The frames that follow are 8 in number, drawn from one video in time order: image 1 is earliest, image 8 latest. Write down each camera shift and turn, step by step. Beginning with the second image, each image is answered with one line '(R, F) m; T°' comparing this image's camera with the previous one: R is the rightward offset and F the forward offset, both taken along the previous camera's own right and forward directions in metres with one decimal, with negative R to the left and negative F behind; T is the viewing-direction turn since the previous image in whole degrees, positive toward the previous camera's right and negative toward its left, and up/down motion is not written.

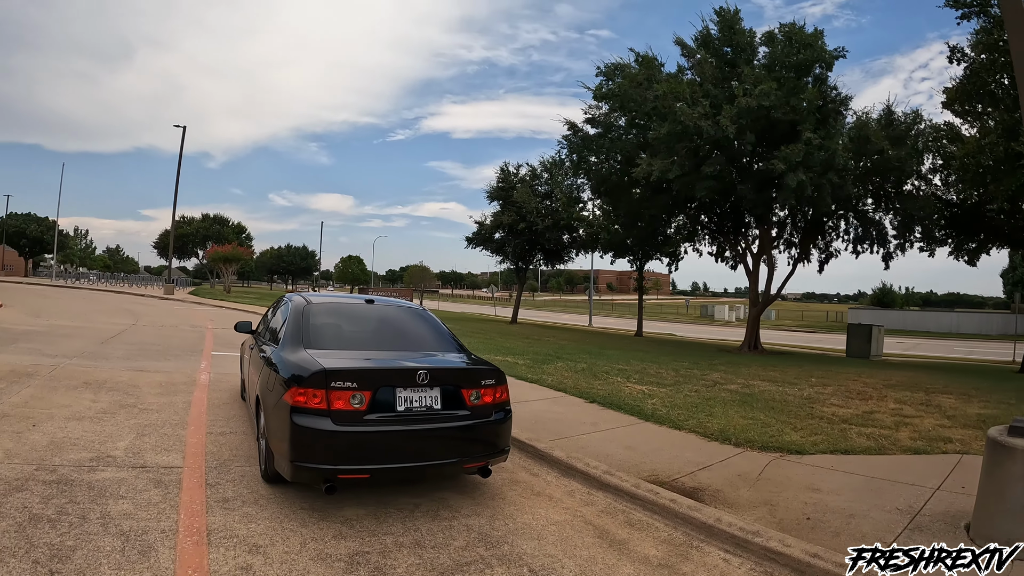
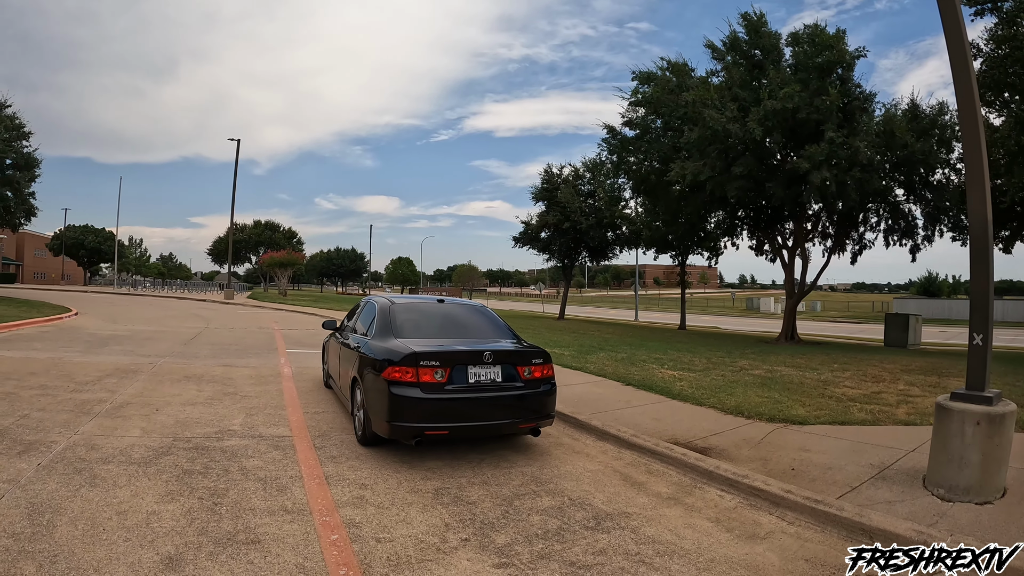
(0.0, -1.2) m; -4°
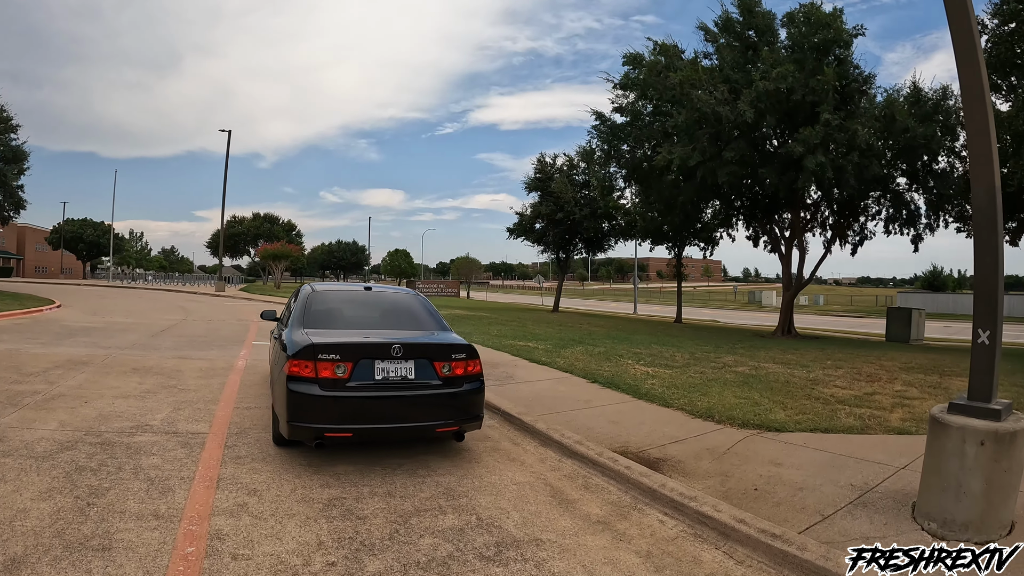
(+0.6, +0.8) m; 0°
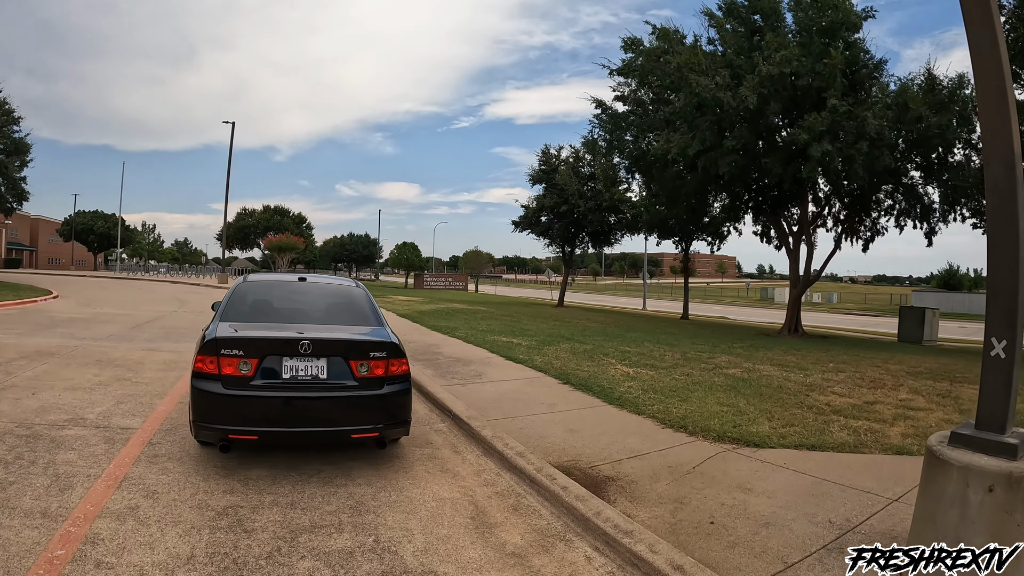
(+0.6, +0.7) m; -1°
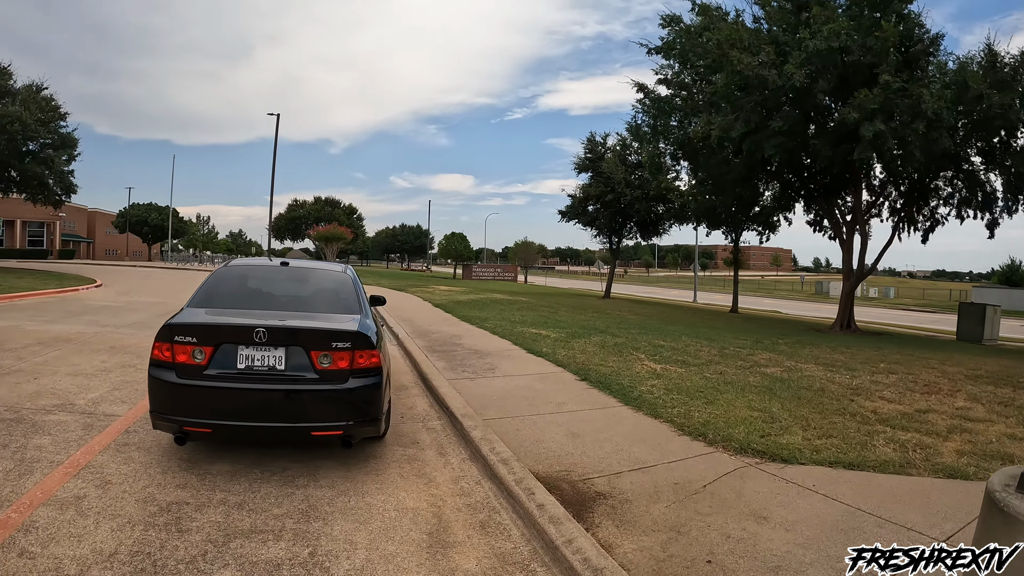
(+0.4, +0.6) m; -5°
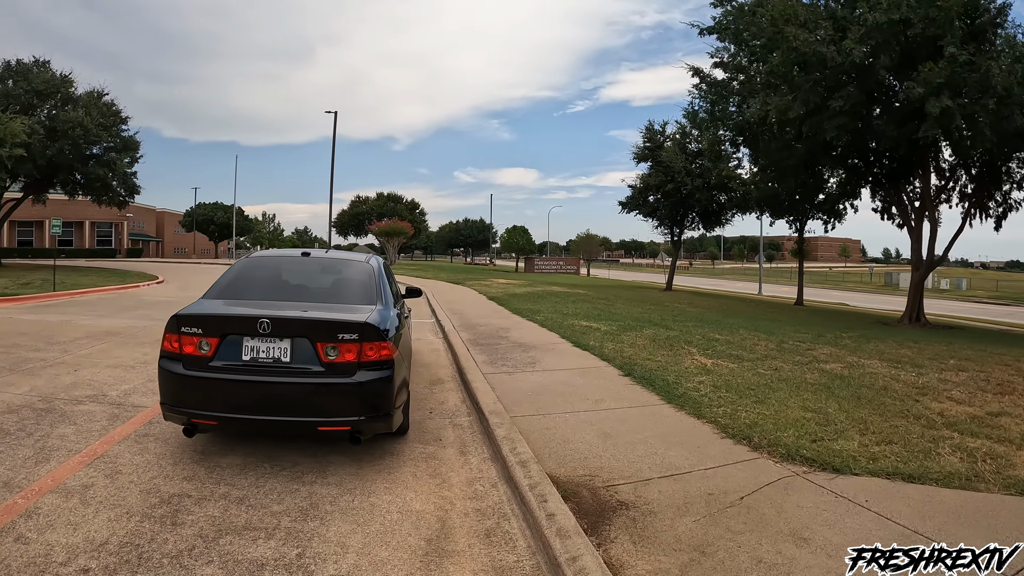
(+0.3, +0.3) m; -6°
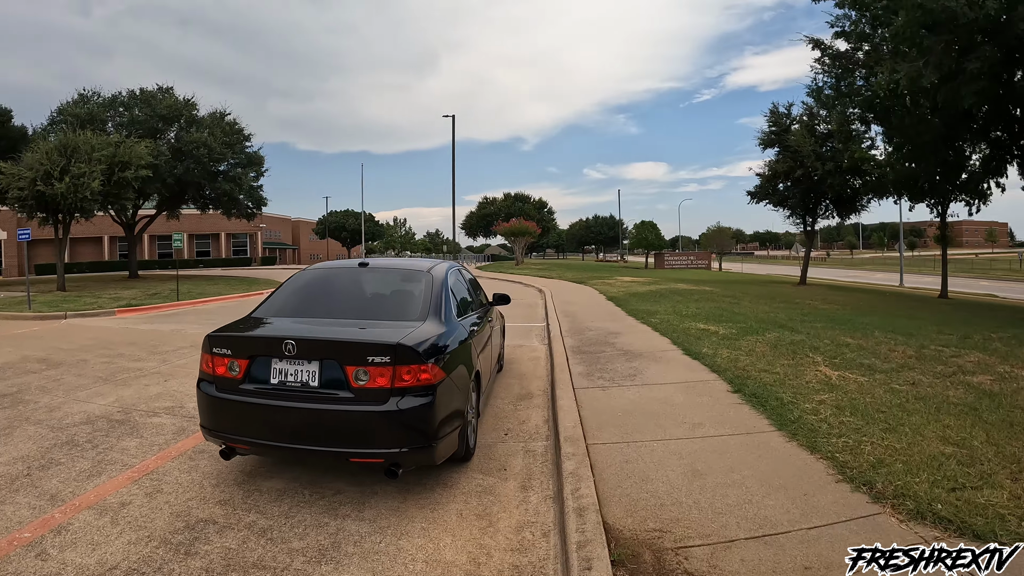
(+0.4, +0.6) m; -12°
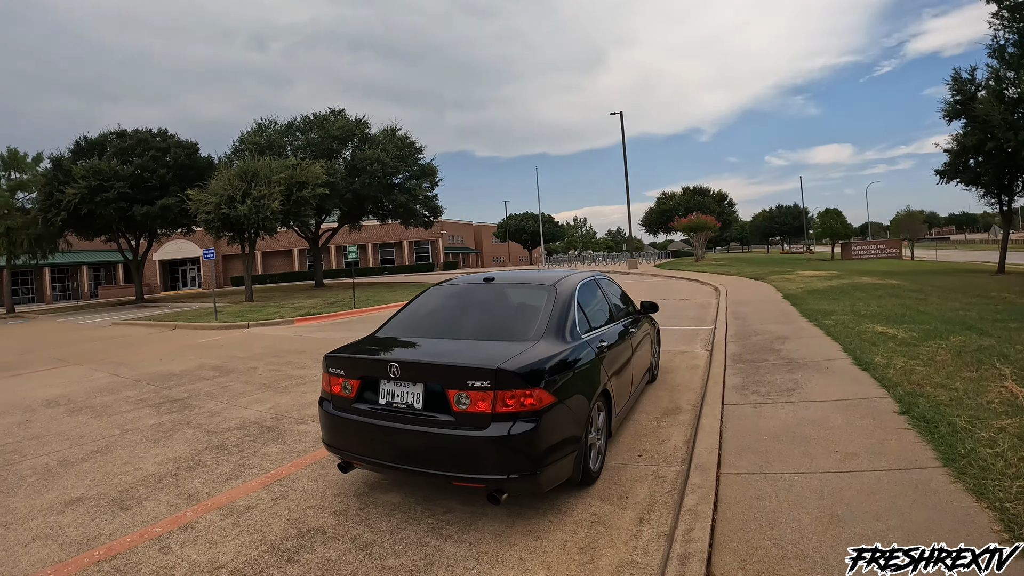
(+0.4, +0.3) m; -17°
